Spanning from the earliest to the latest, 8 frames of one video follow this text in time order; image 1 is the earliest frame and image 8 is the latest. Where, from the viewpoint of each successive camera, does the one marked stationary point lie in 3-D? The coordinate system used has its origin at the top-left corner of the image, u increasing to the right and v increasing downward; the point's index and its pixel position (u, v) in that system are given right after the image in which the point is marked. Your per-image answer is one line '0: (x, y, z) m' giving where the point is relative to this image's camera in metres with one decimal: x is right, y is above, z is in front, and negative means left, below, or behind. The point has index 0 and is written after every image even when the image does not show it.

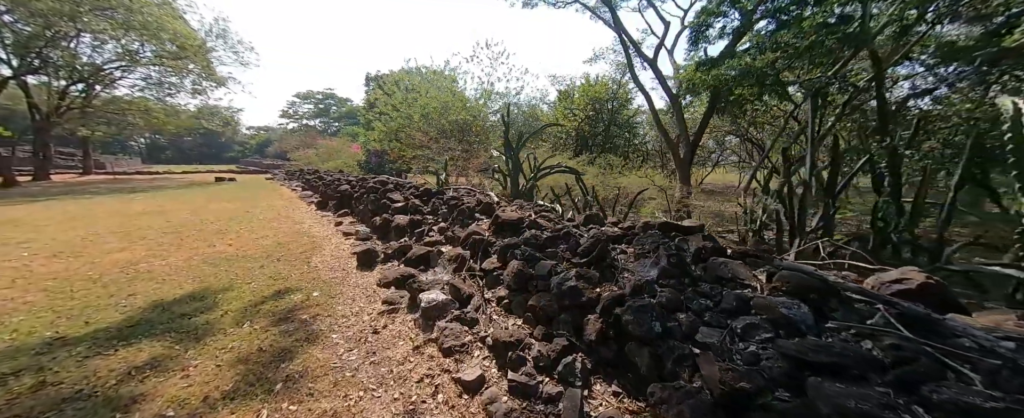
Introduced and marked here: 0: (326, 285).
0: (-1.6, -0.7, +2.8) m
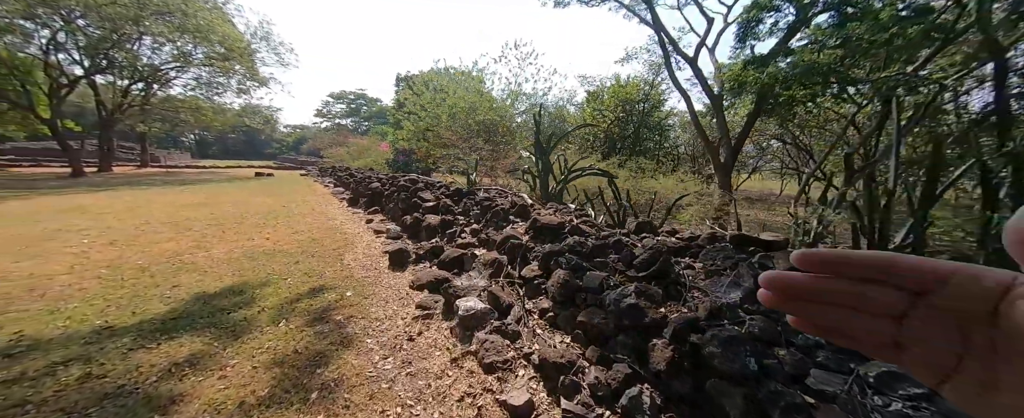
0: (-1.3, -0.7, +2.7) m
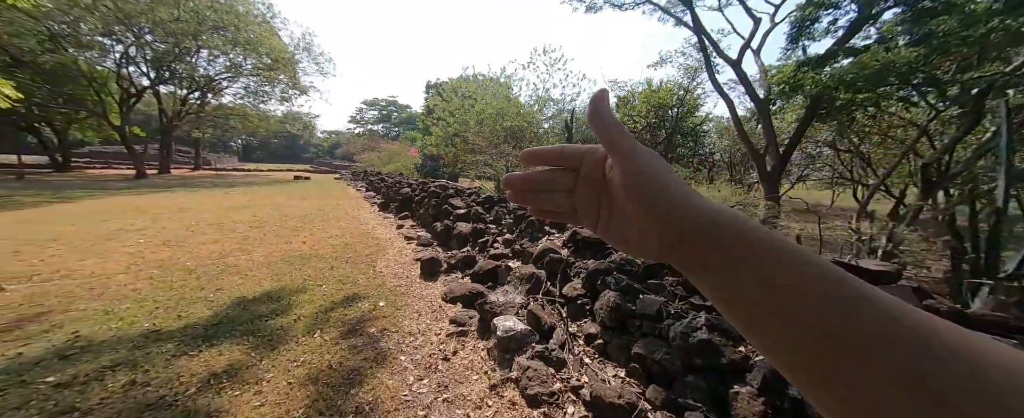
0: (-1.0, -0.7, +2.7) m
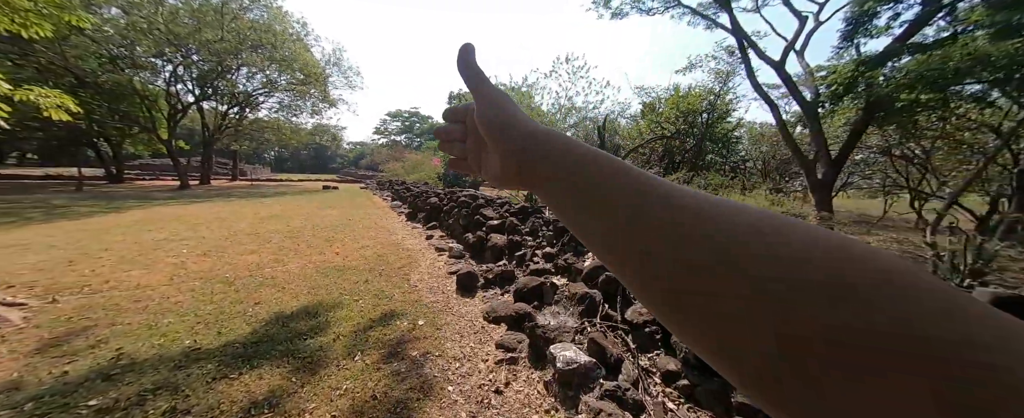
0: (-0.7, -0.8, +2.5) m
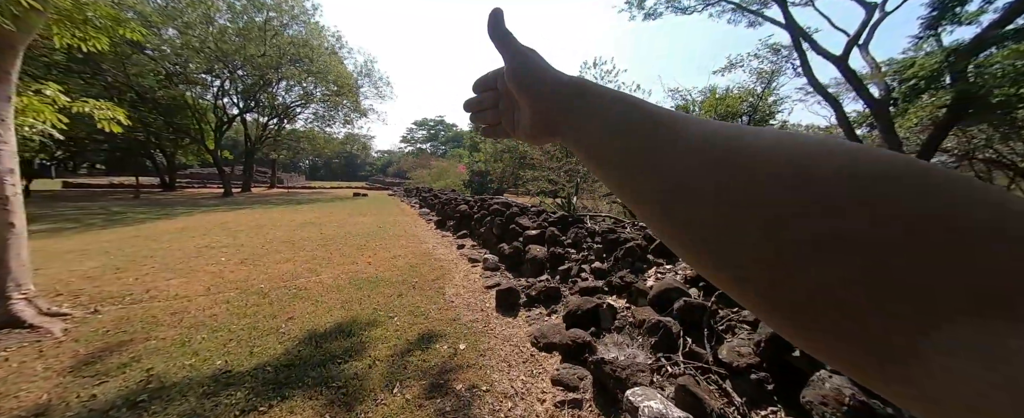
0: (-0.3, -0.9, +2.3) m
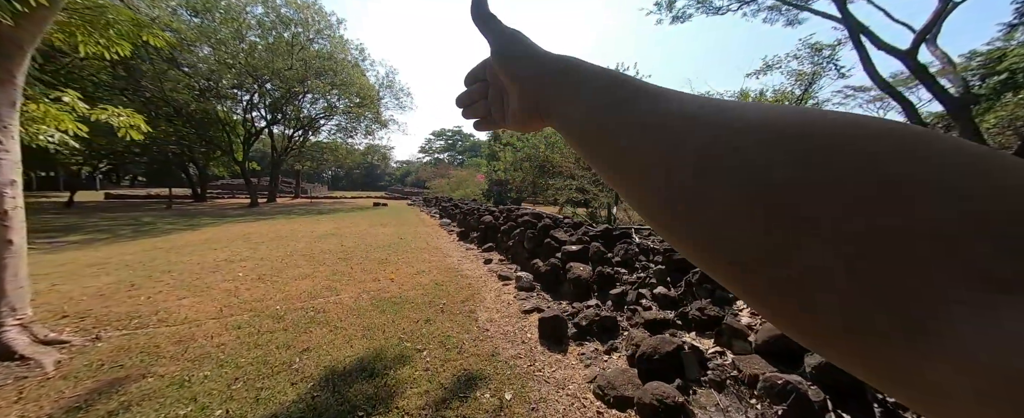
0: (0.0, -1.0, +1.9) m
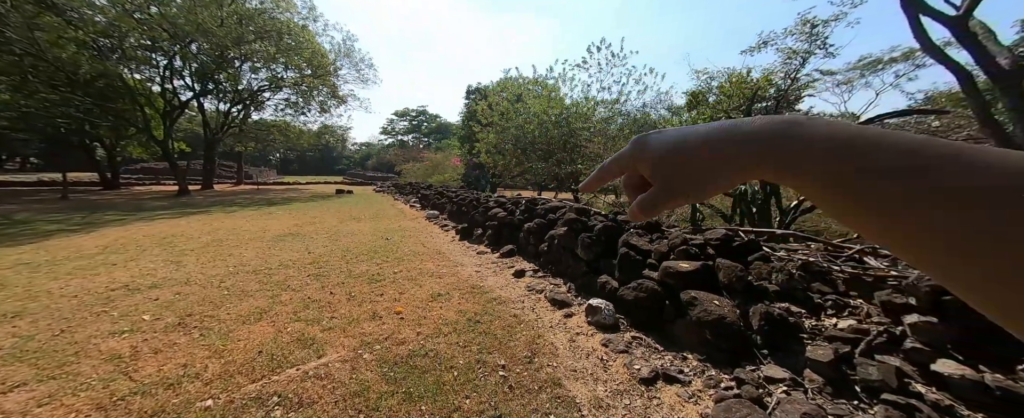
0: (+0.8, -1.1, +0.8) m
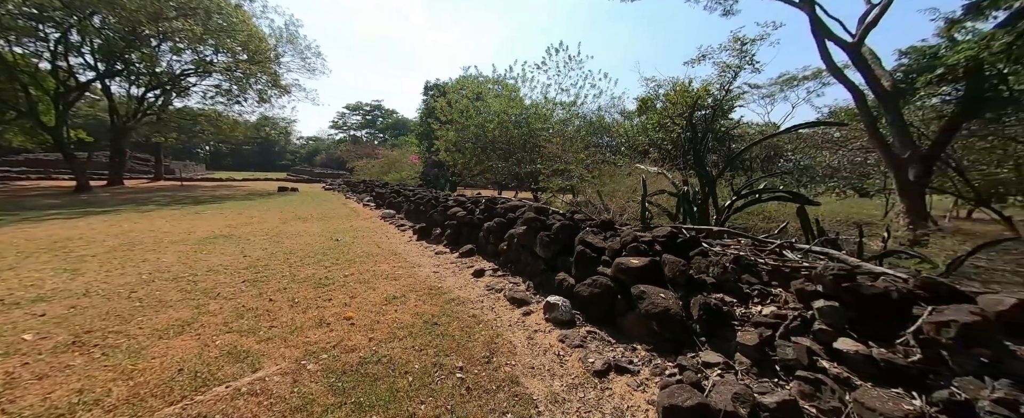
0: (+0.6, -1.1, +0.9) m
